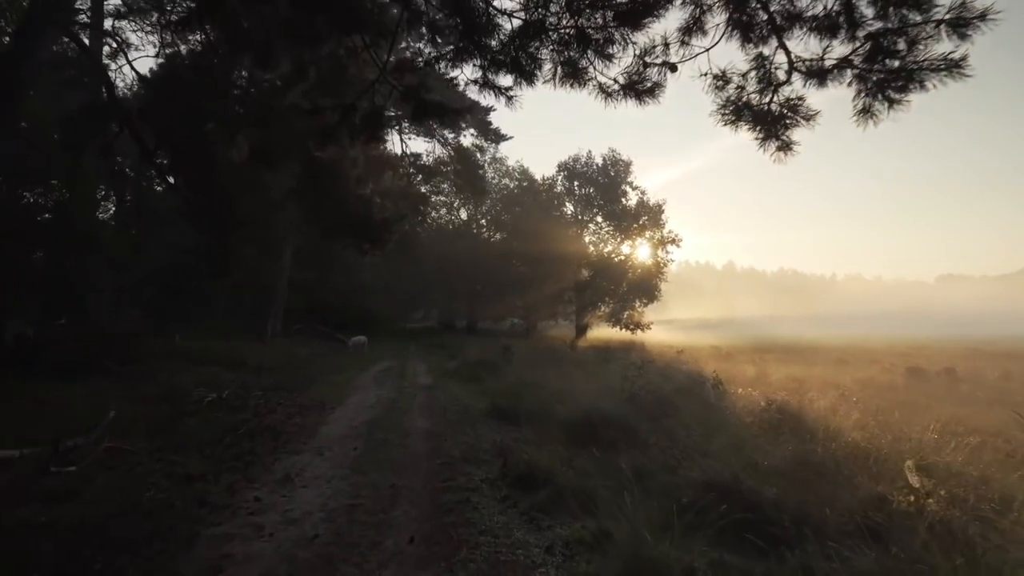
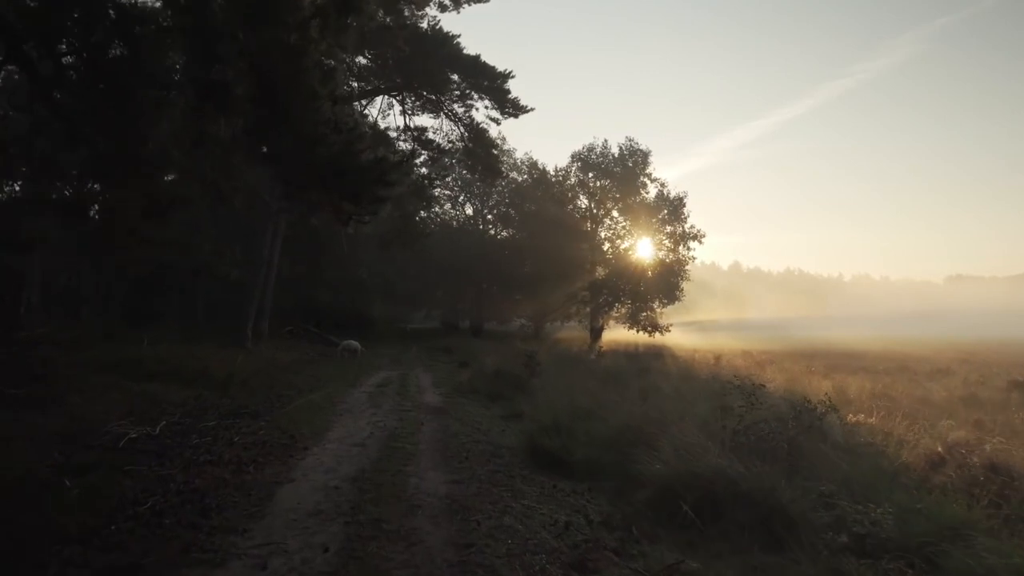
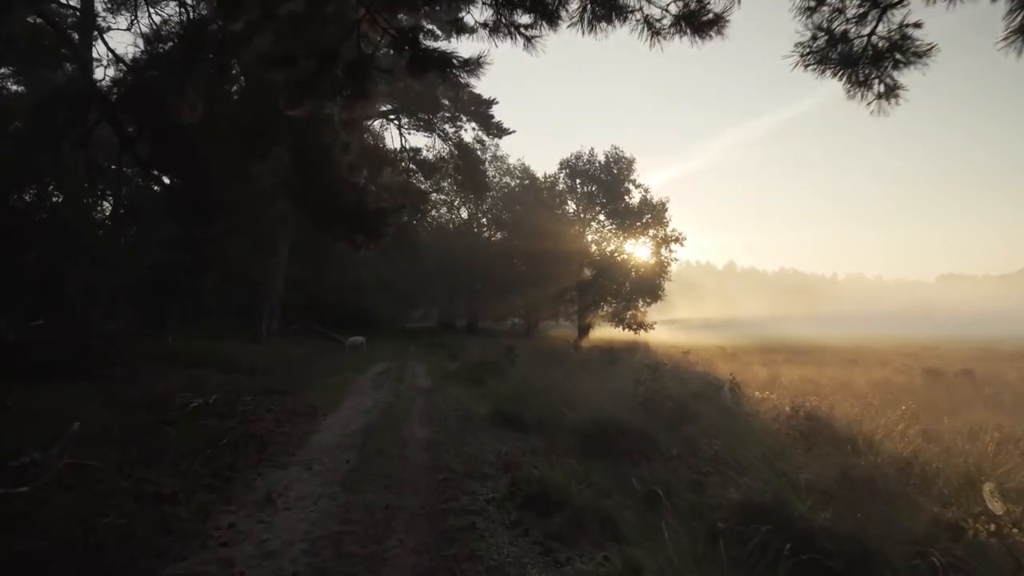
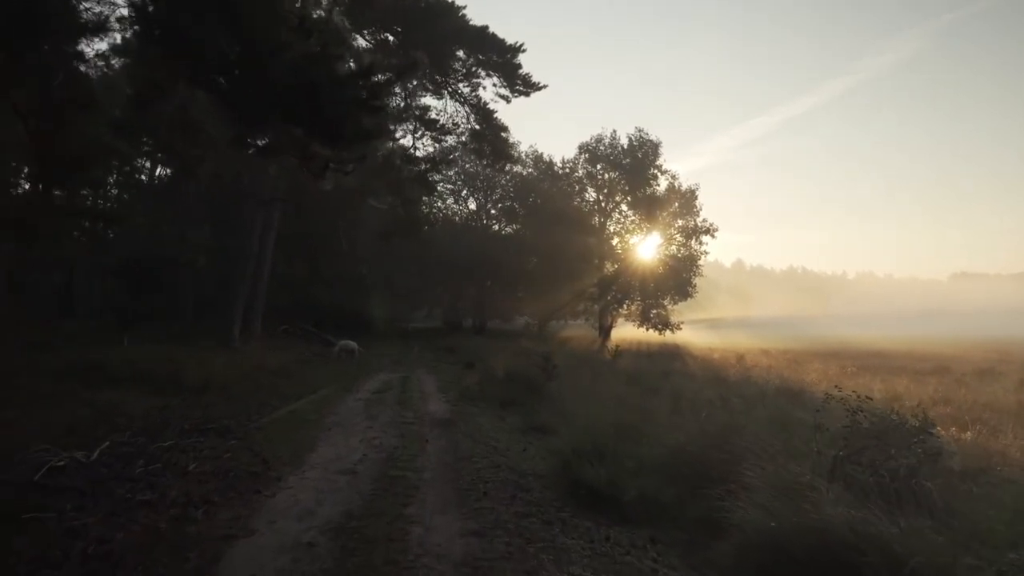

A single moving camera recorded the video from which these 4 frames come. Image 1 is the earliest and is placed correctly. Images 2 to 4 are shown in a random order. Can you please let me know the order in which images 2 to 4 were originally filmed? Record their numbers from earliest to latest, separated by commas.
3, 2, 4
